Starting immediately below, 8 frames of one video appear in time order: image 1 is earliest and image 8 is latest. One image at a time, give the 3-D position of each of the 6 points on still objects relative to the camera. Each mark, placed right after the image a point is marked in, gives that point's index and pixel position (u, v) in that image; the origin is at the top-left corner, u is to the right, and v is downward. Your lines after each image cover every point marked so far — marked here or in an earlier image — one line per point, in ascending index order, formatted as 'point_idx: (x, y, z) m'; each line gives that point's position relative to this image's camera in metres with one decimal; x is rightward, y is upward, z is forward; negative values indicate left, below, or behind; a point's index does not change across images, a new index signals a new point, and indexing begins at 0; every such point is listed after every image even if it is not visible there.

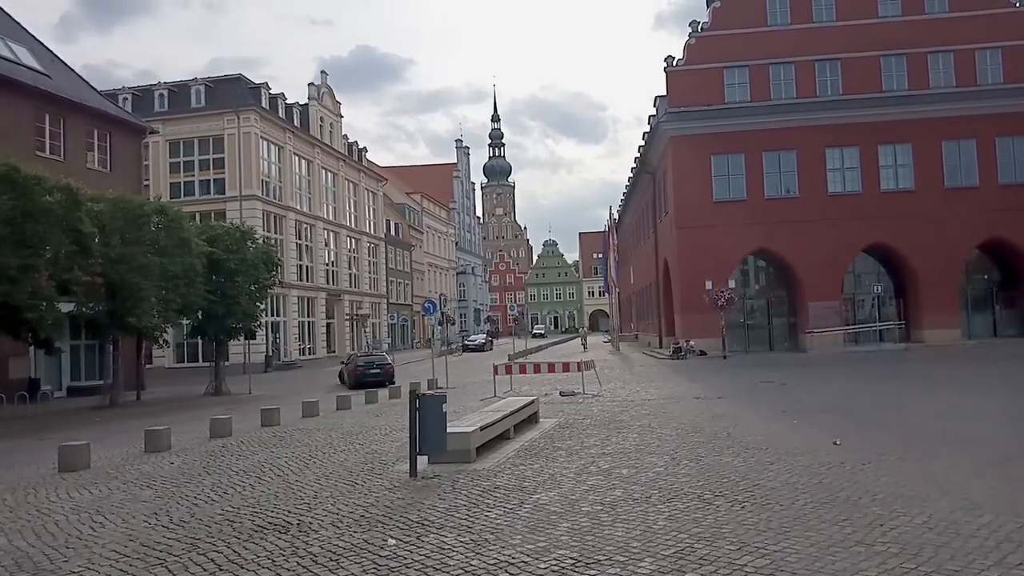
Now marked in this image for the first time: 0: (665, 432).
0: (+2.3, -2.1, +12.8) m
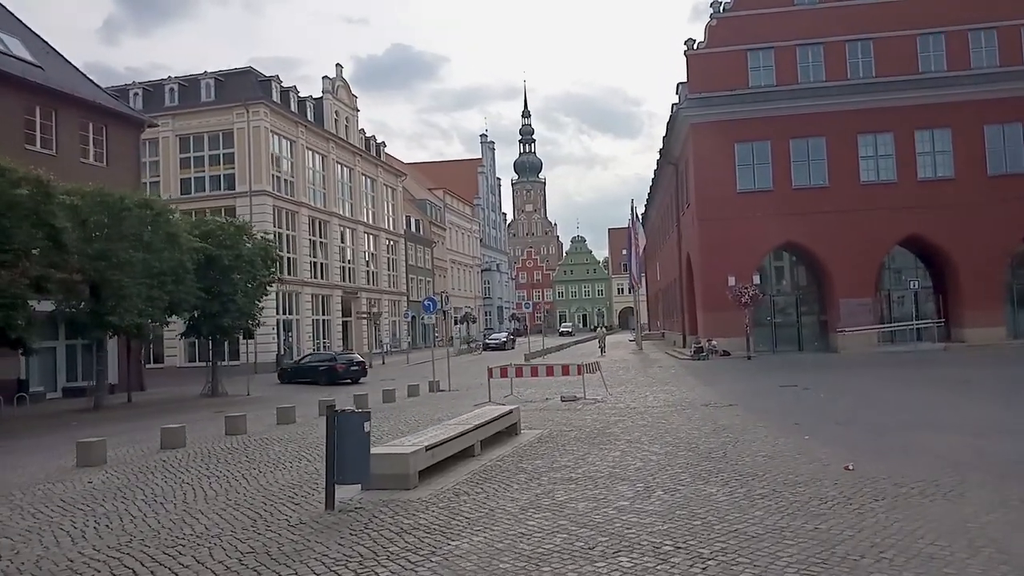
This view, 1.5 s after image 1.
0: (+1.8, -2.1, +11.0) m
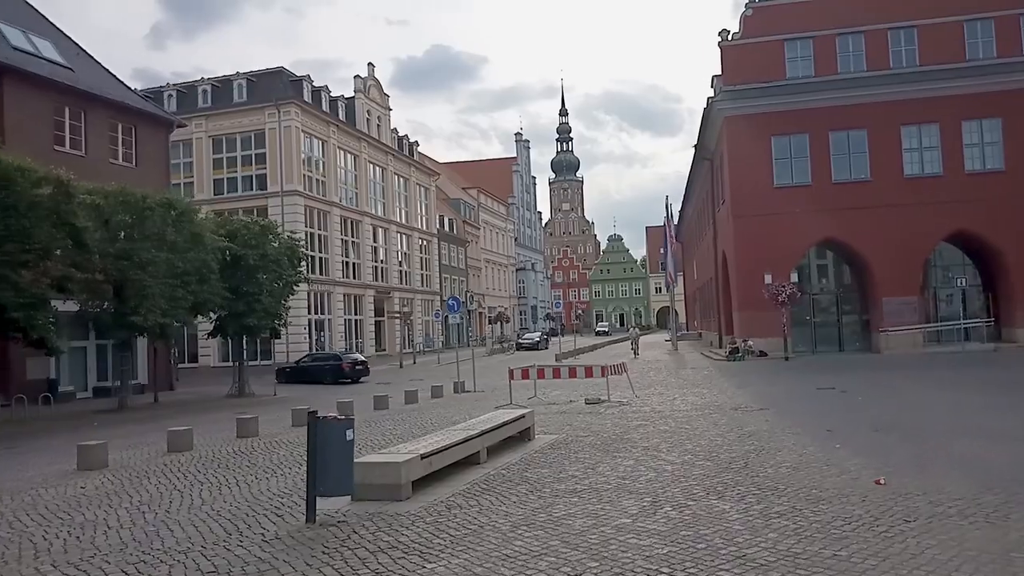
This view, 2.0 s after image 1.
0: (+1.9, -2.0, +10.3) m
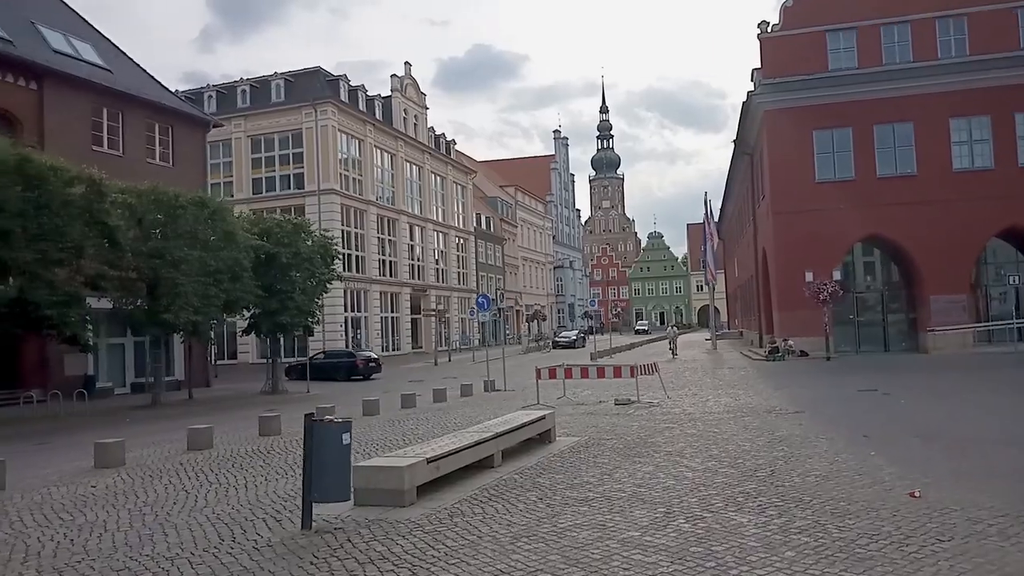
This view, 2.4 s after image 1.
0: (+2.1, -2.0, +9.8) m
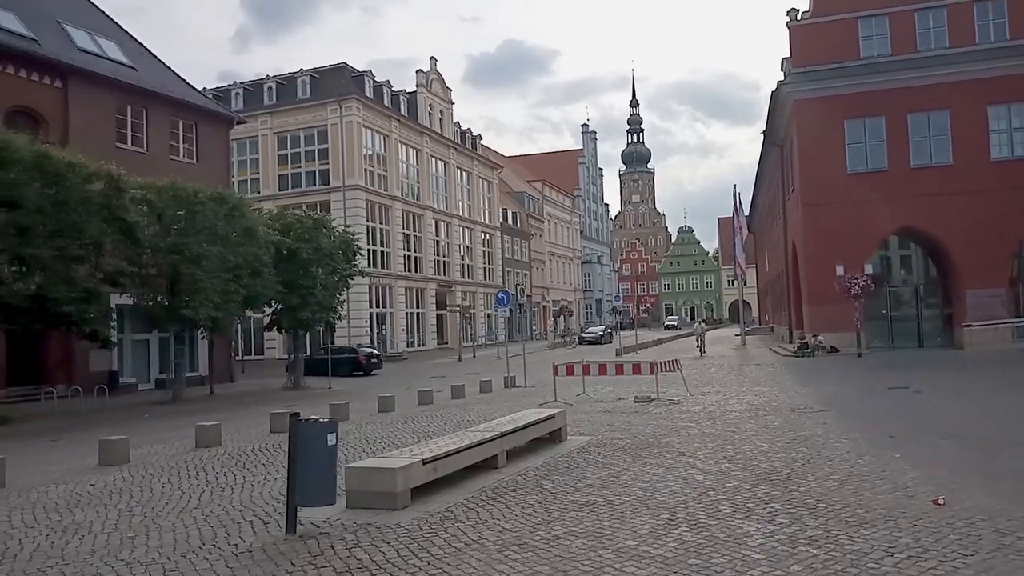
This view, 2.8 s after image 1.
0: (+2.1, -1.9, +9.4) m
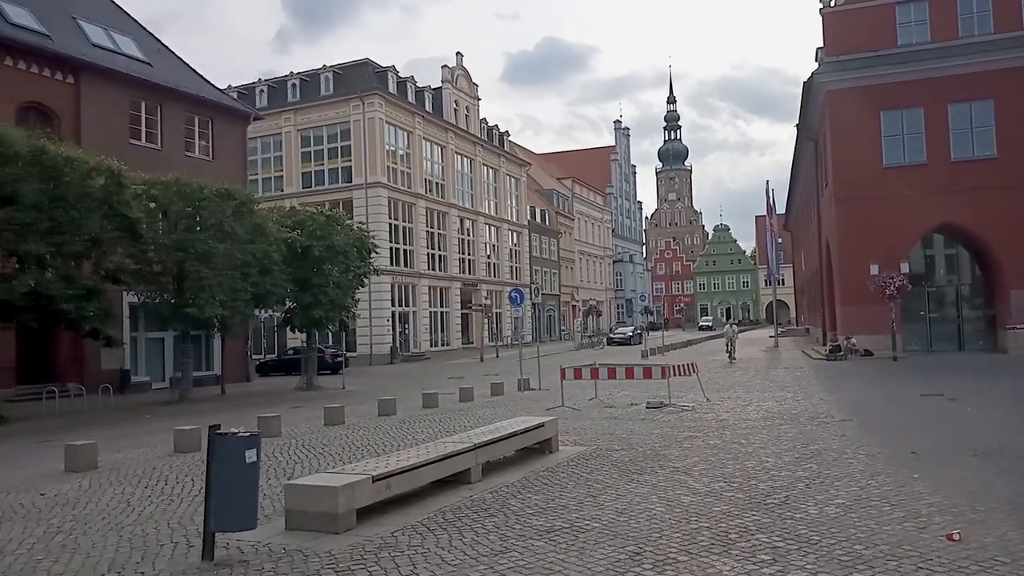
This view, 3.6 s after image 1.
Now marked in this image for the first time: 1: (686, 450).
0: (+1.8, -1.9, +8.4) m
1: (+2.3, -2.1, +11.1) m
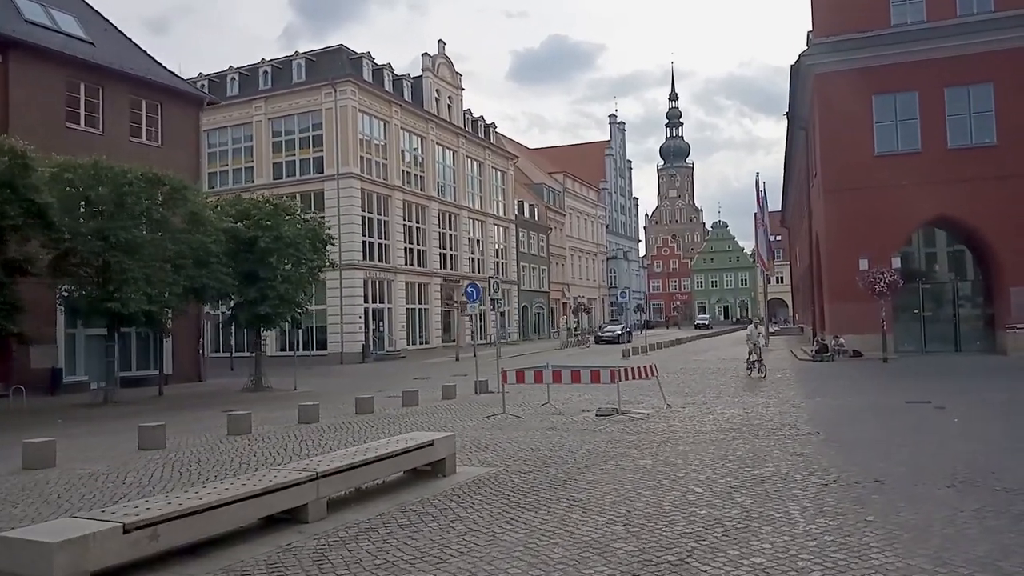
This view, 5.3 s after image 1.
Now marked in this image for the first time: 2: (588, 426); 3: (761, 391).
0: (+0.6, -1.8, +6.5) m
1: (+1.0, -2.0, +9.1) m
2: (+1.2, -2.2, +13.8) m
3: (+5.6, -2.3, +19.4) m
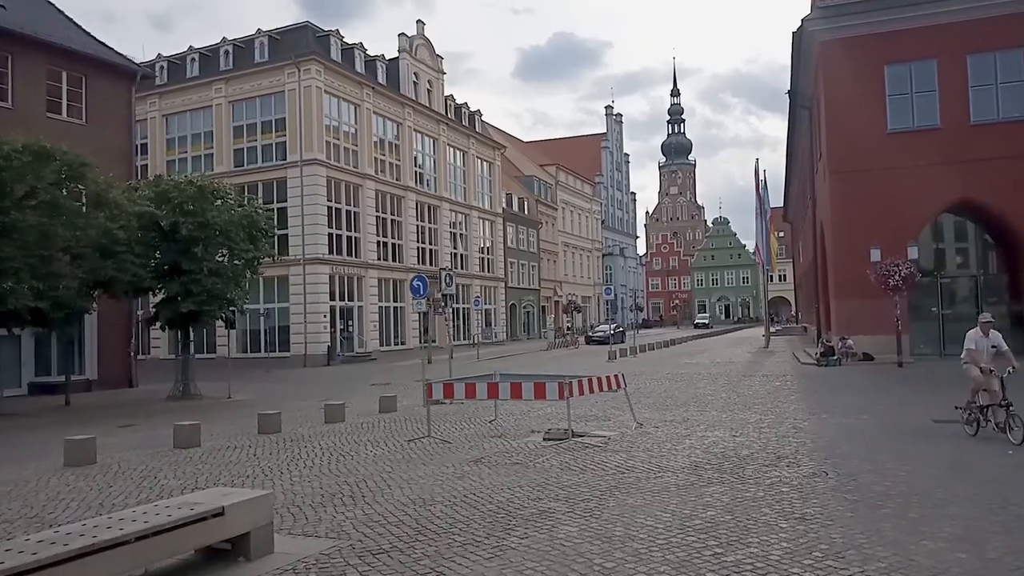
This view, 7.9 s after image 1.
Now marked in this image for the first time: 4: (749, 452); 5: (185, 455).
0: (-0.5, -1.7, +3.3) m
1: (-0.1, -1.8, +5.9) m
2: (+0.1, -2.1, +10.6) m
3: (+4.6, -2.2, +16.1) m
4: (+2.9, -2.0, +10.6) m
5: (-4.5, -2.3, +11.9) m
